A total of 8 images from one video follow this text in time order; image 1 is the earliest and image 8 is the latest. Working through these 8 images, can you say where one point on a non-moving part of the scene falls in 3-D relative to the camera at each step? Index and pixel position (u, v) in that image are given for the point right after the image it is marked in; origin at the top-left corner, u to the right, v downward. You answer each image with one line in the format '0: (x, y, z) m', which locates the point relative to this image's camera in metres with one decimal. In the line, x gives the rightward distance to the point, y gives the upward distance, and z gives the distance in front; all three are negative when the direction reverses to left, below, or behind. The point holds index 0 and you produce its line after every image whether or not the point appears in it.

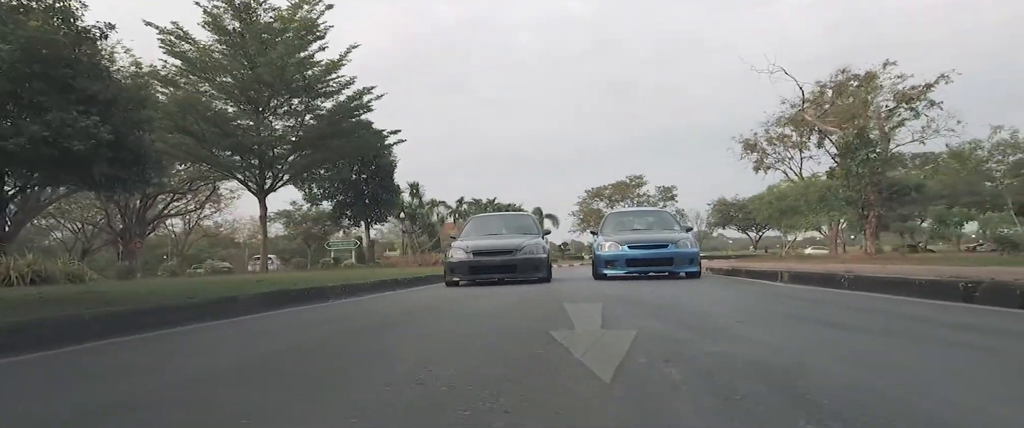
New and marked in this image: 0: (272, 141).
0: (-7.2, +2.2, +19.4) m
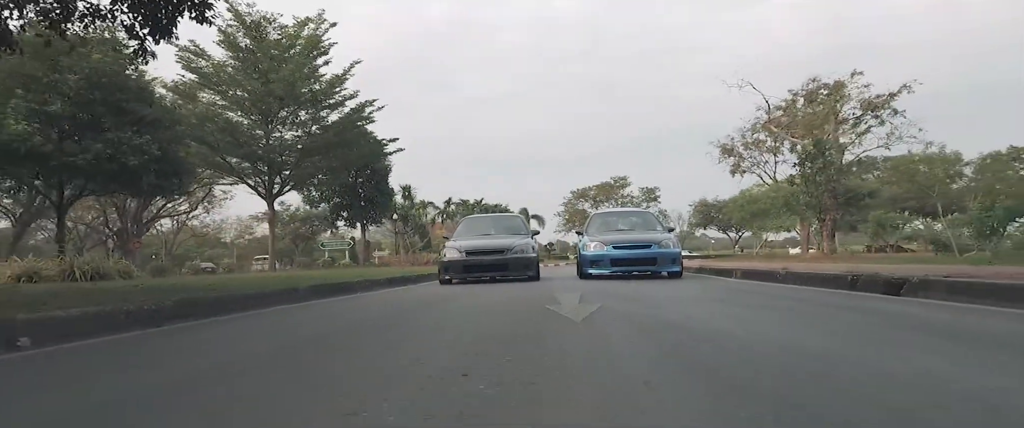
0: (-7.5, +2.1, +21.0) m
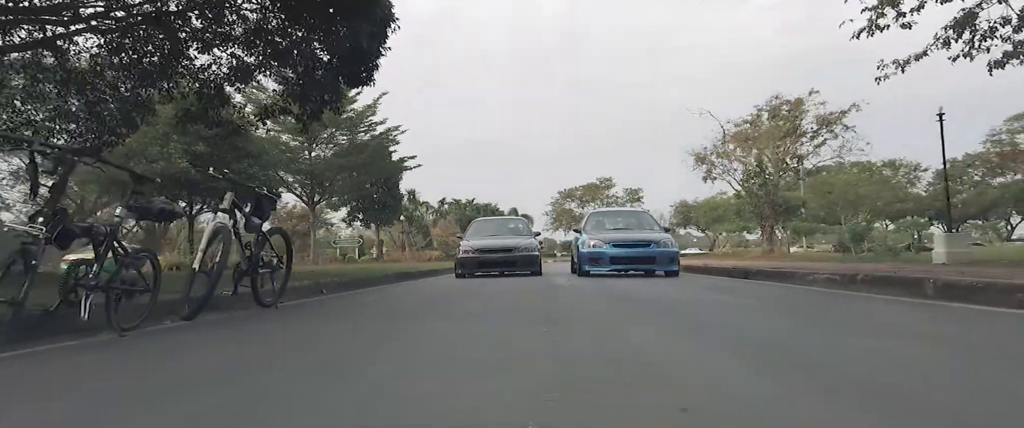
0: (-7.5, +1.9, +25.7) m
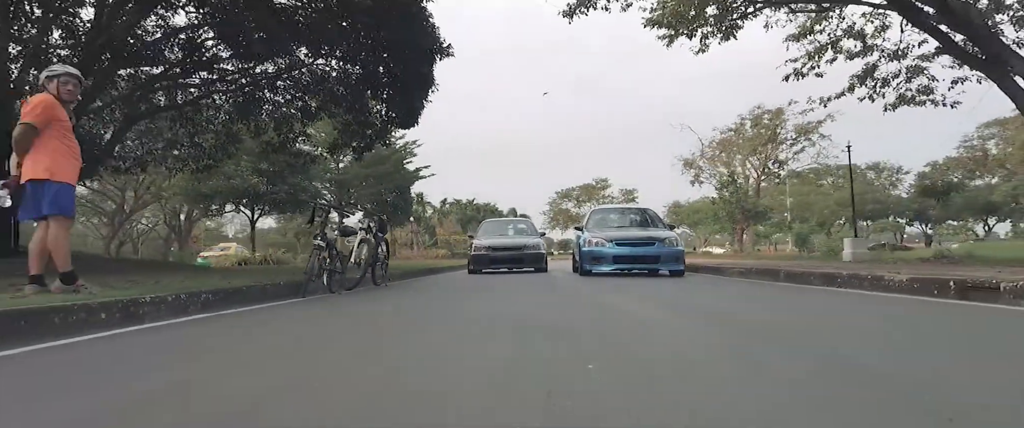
0: (-7.3, +1.8, +29.3) m
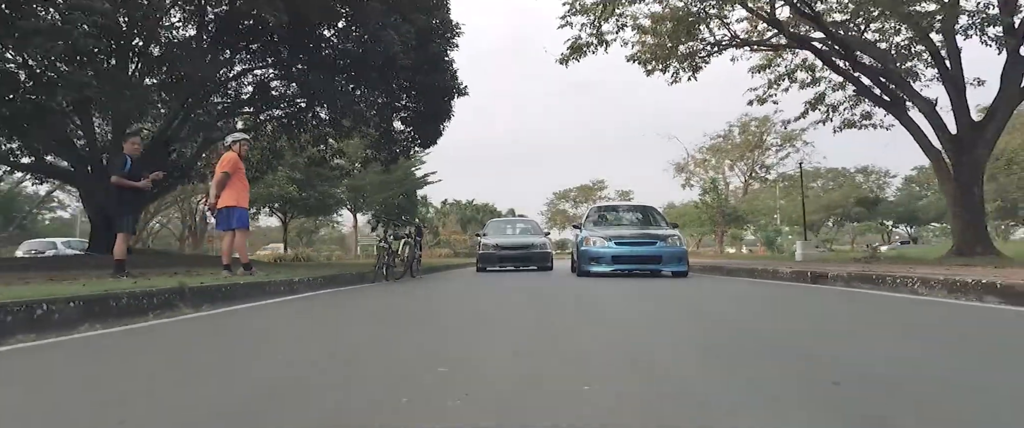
0: (-7.3, +1.7, +32.1) m
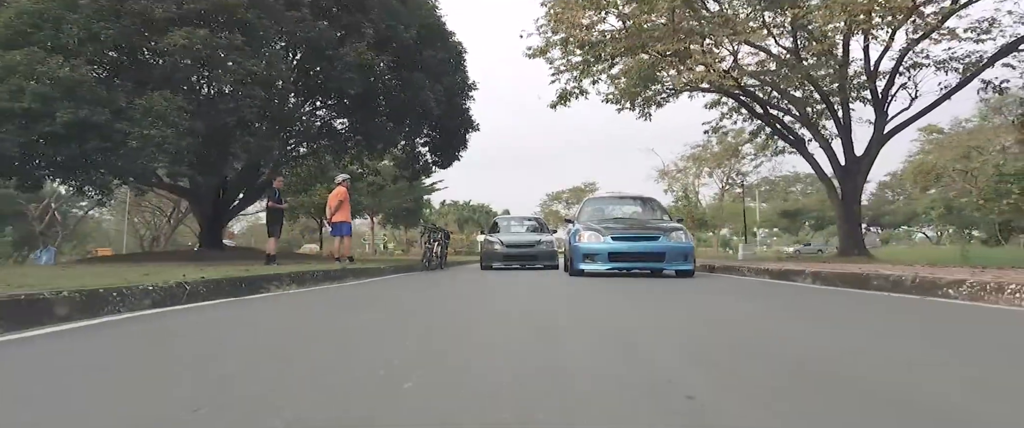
0: (-7.5, +1.5, +36.4) m
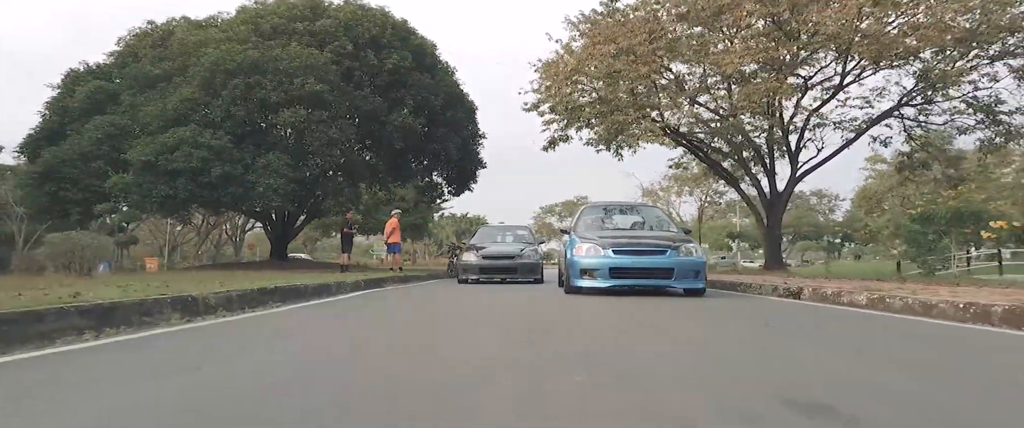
0: (-7.6, +0.6, +41.4) m
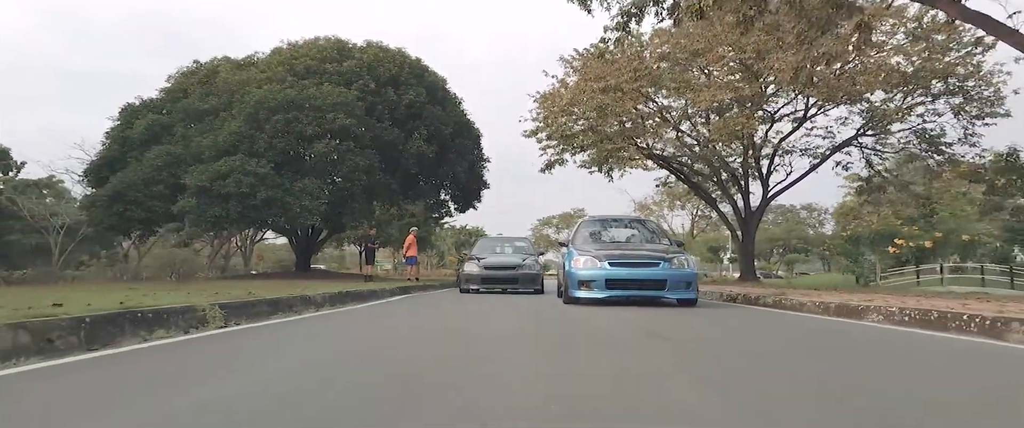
0: (-7.7, -0.4, +43.9) m
